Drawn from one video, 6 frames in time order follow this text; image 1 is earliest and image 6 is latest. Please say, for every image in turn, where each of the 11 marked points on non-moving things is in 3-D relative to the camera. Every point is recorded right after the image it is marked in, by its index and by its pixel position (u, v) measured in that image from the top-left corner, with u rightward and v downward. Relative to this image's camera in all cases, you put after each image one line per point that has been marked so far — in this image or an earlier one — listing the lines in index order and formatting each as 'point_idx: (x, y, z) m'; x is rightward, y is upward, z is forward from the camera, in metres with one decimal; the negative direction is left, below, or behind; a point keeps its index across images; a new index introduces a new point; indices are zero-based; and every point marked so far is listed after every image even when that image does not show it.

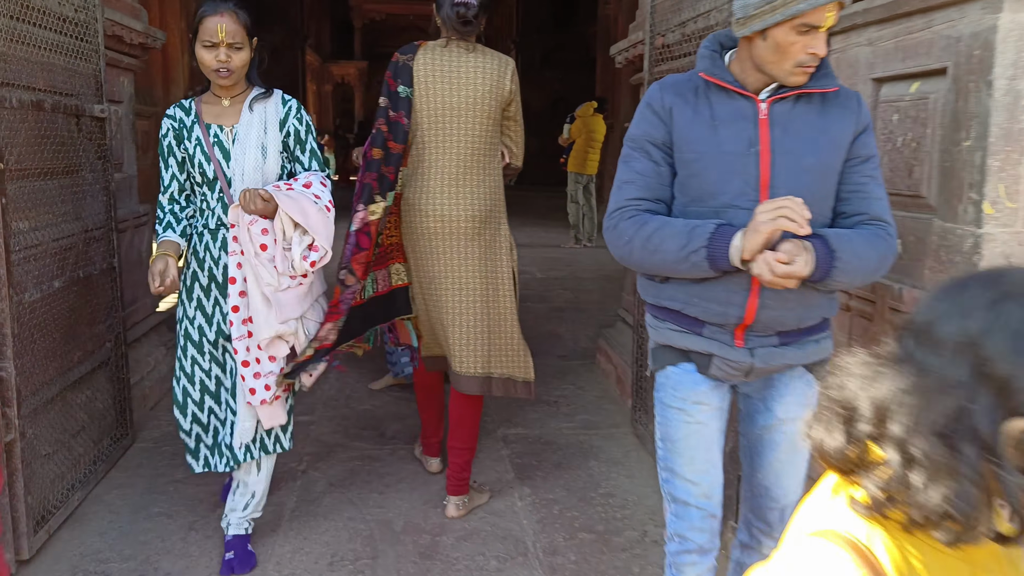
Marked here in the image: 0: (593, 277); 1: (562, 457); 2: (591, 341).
0: (+0.6, +0.1, +6.3) m
1: (+0.2, -0.5, +2.6) m
2: (+0.4, -0.3, +4.1) m
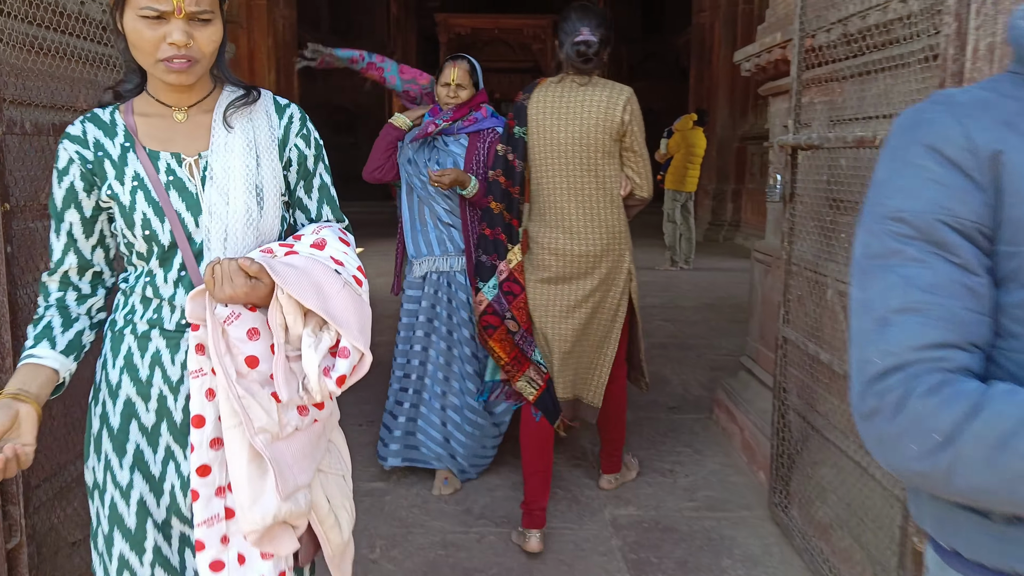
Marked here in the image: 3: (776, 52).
0: (+1.3, -0.1, +5.7) m
1: (+0.4, -0.7, +2.2) m
2: (+0.8, -0.4, +3.6) m
3: (+0.8, +0.7, +2.6) m
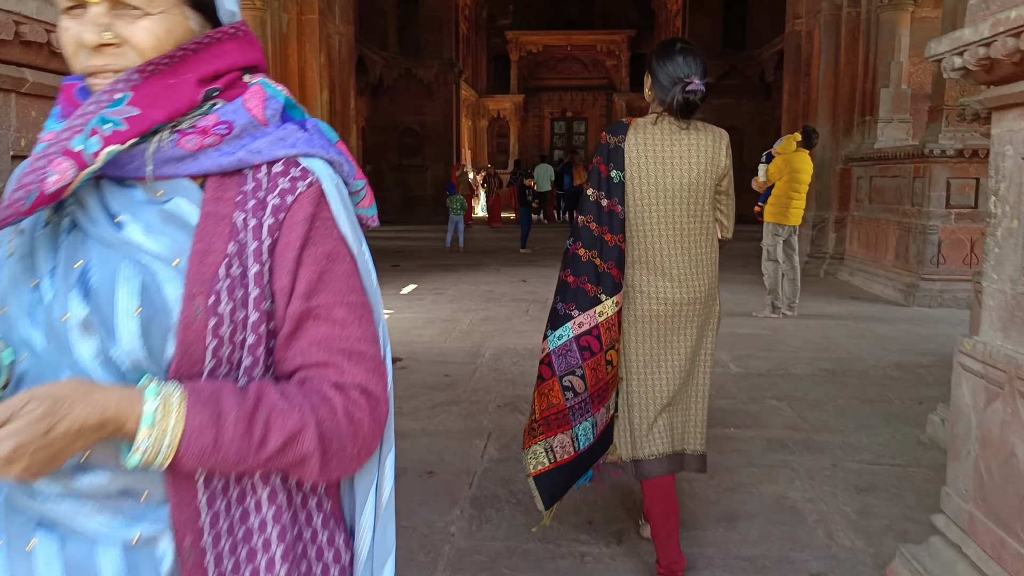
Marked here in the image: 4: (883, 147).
0: (+1.7, -0.5, +4.6) m
1: (+0.5, -0.9, +1.1) m
2: (+1.0, -0.7, +2.5) m
3: (+0.9, +0.5, +1.5) m
4: (+3.6, +1.4, +8.2) m
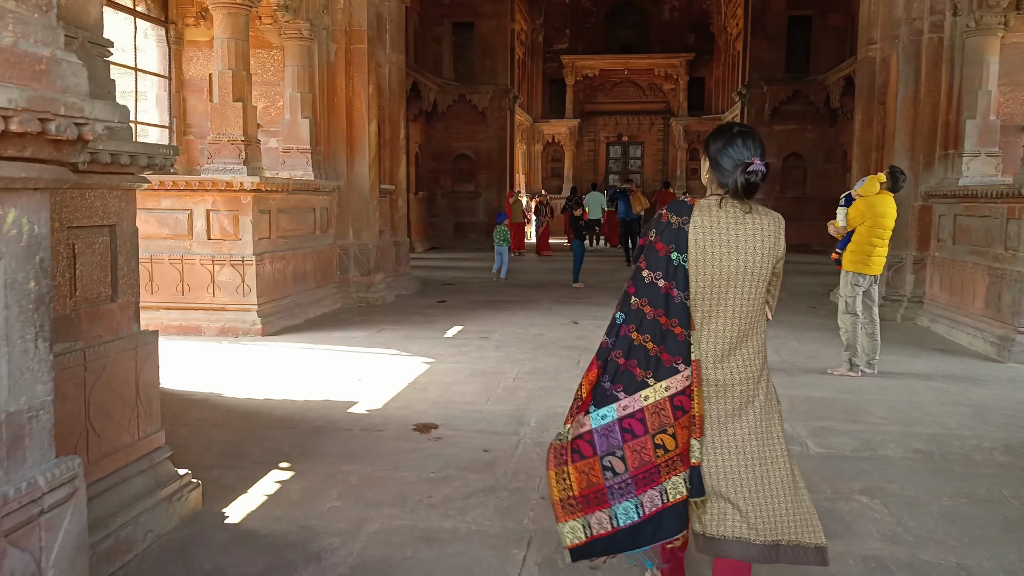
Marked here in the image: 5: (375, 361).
0: (+1.9, -0.8, +4.0) m
1: (+0.5, -1.2, +0.5) m
2: (+1.1, -1.0, +1.9) m
3: (+1.0, +0.2, +1.0) m
4: (+4.1, +0.9, +7.5) m
5: (-1.0, -0.5, +6.2) m
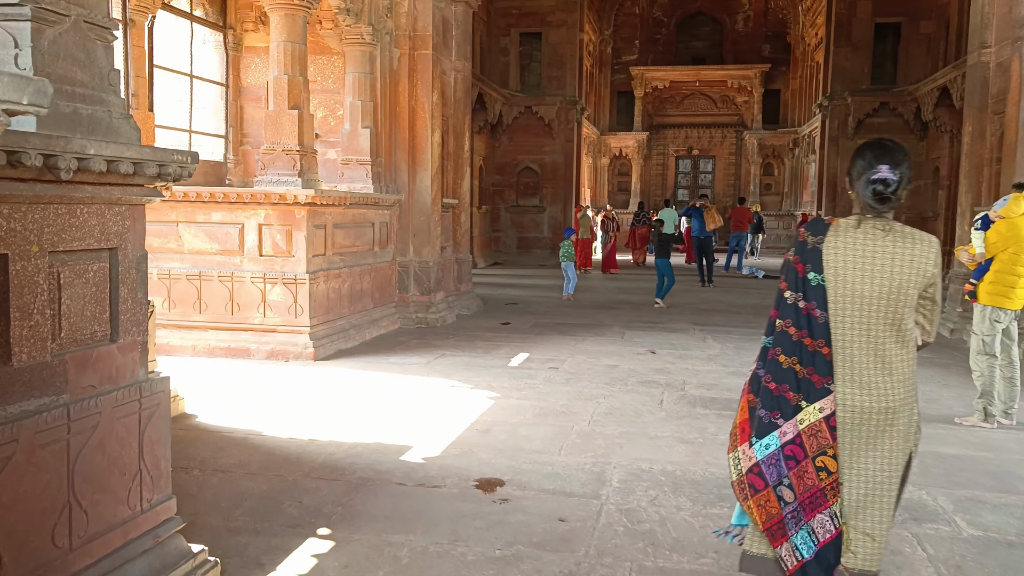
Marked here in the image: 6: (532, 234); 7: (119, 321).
0: (+2.2, -1.0, +3.2) m
1: (+0.6, -1.3, -0.2) m
2: (+1.3, -1.1, +1.2) m
3: (+1.1, +0.1, +0.3) m
4: (+4.7, +0.7, +6.5) m
5: (-0.5, -0.7, +5.6) m
6: (+0.4, +1.2, +18.4) m
7: (-1.1, -0.1, +2.3) m
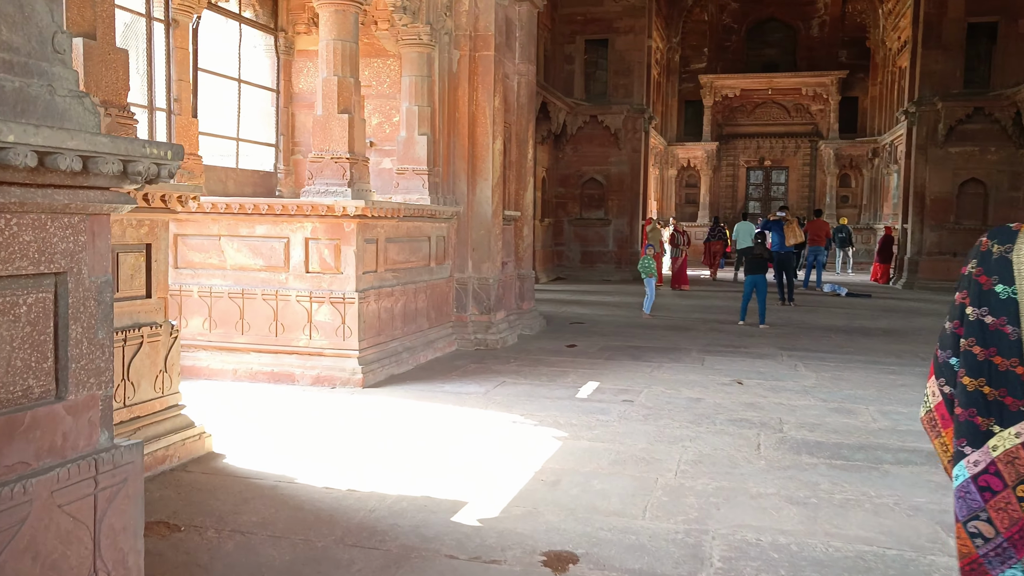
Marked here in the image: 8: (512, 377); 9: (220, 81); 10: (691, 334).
0: (+2.4, -1.1, +2.3) m
1: (+0.6, -1.3, -0.9) m
2: (+1.3, -1.2, +0.4) m
3: (+1.1, 0.0, -0.5) m
4: (+5.2, +0.5, +5.5) m
5: (-0.1, -0.8, +4.9) m
6: (+1.8, +0.9, +17.6) m
7: (-0.9, -0.2, +1.7) m
8: (0.0, -0.7, +6.4) m
9: (-2.5, +1.8, +7.3) m
10: (+1.9, -0.5, +9.1) m
